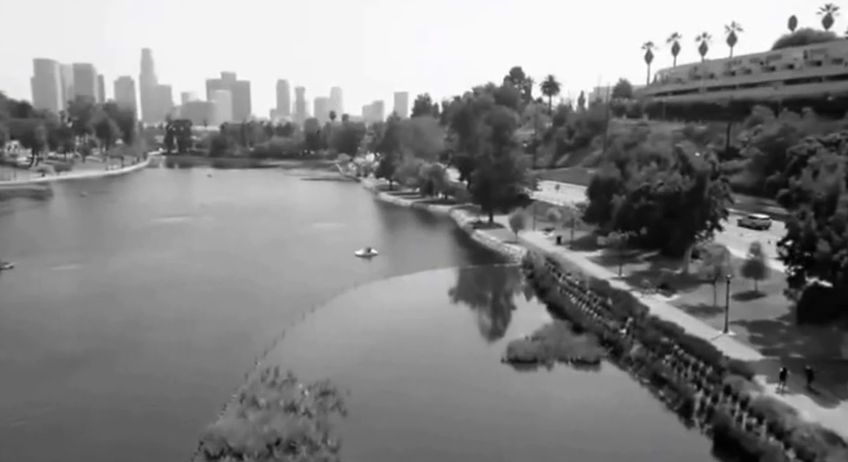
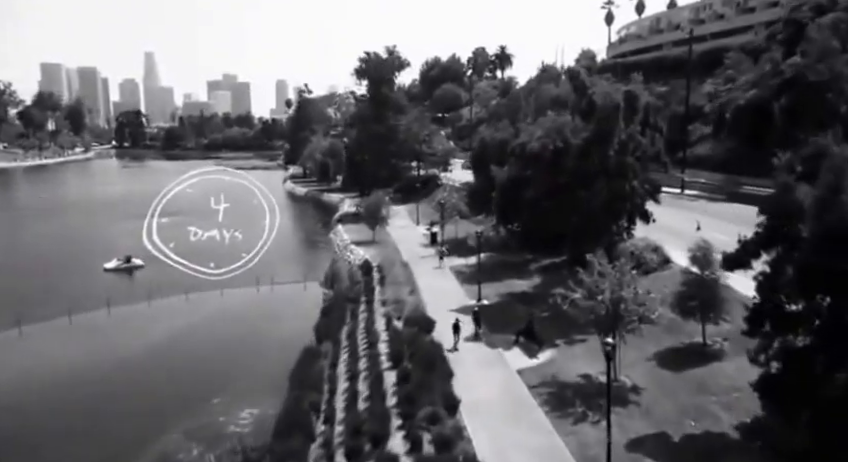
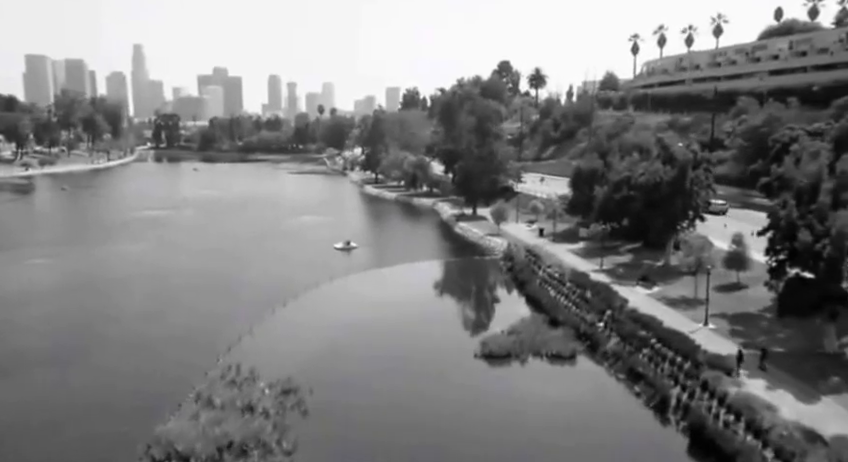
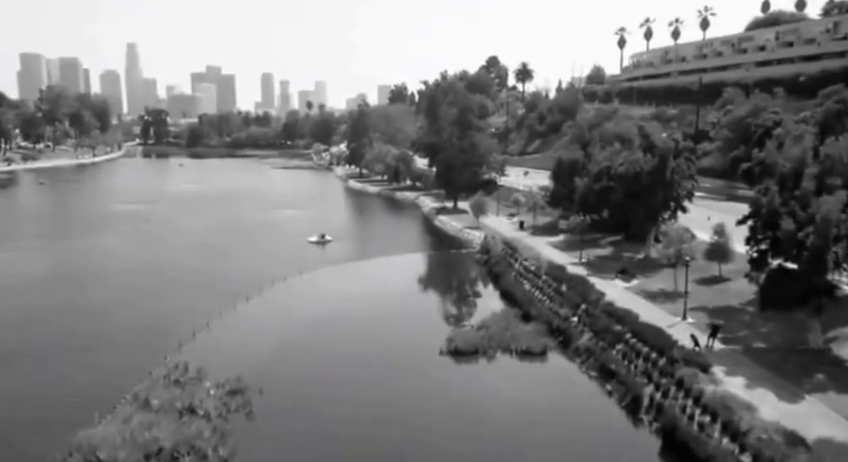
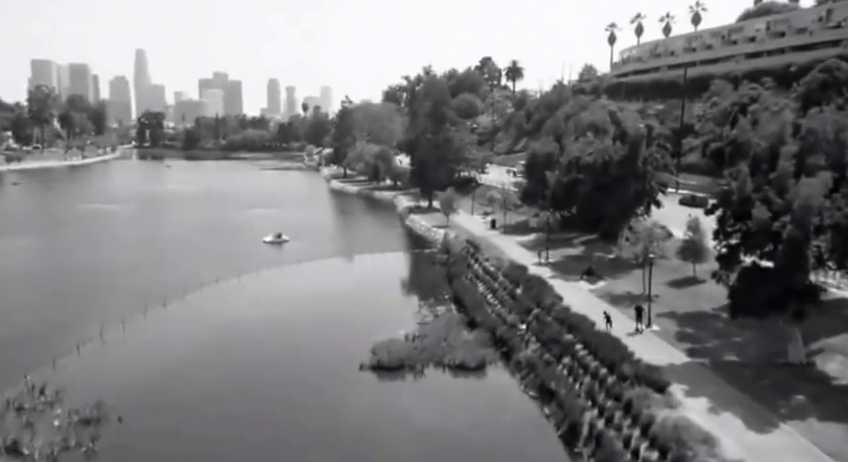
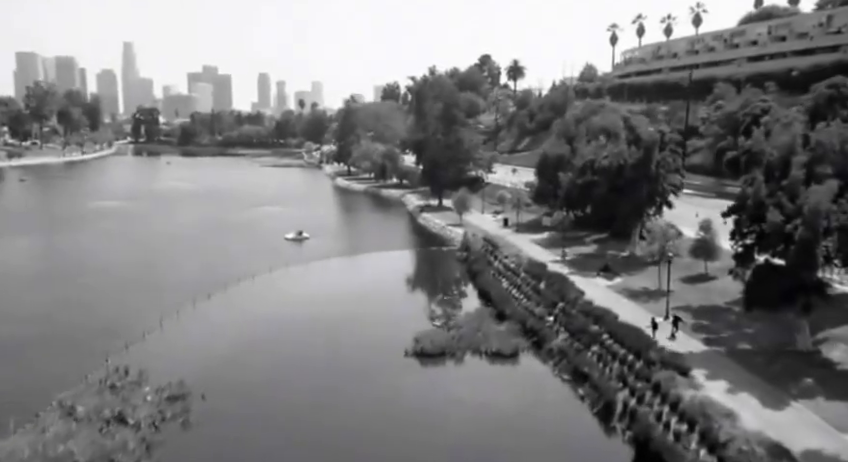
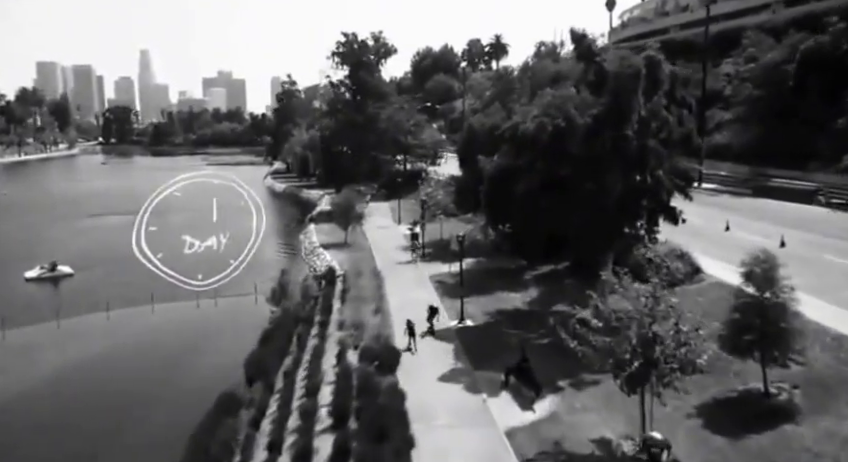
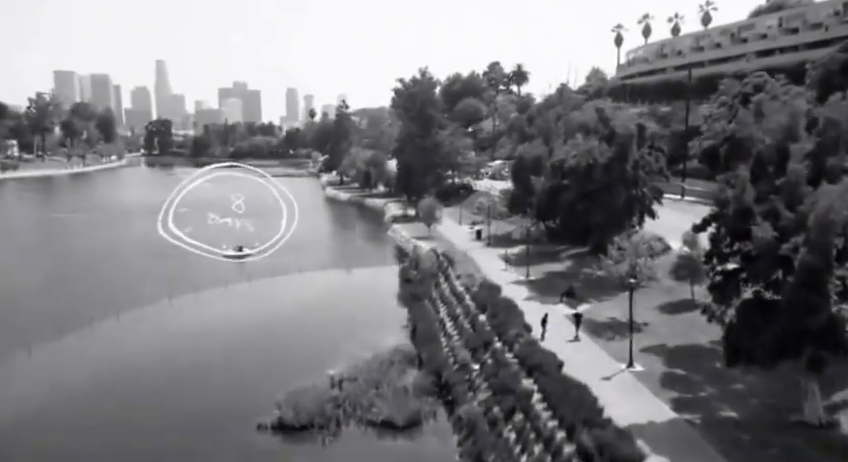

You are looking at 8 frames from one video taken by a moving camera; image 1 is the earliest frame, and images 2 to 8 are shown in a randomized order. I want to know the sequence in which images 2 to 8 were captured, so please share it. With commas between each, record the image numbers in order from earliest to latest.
3, 4, 6, 5, 8, 2, 7
